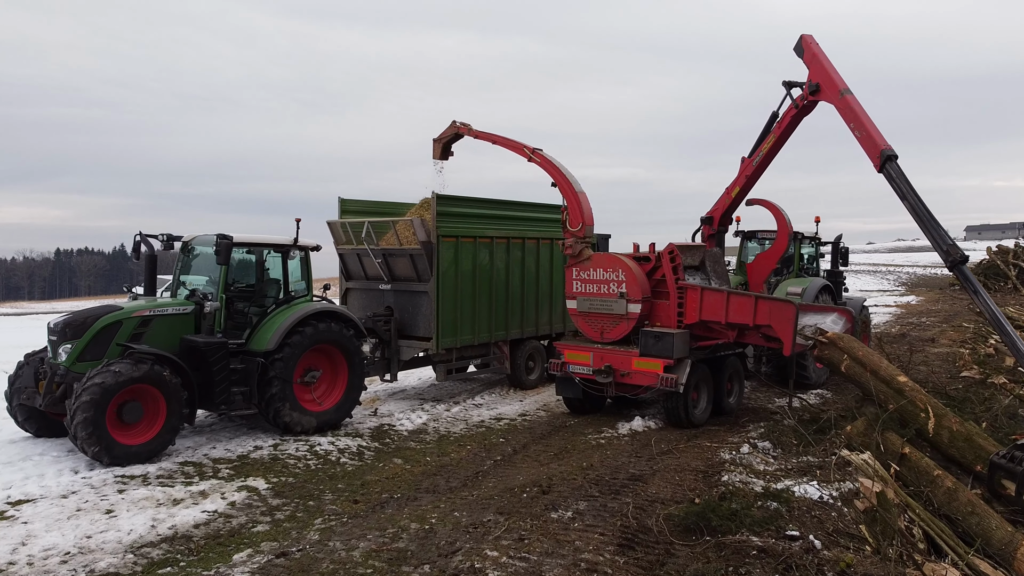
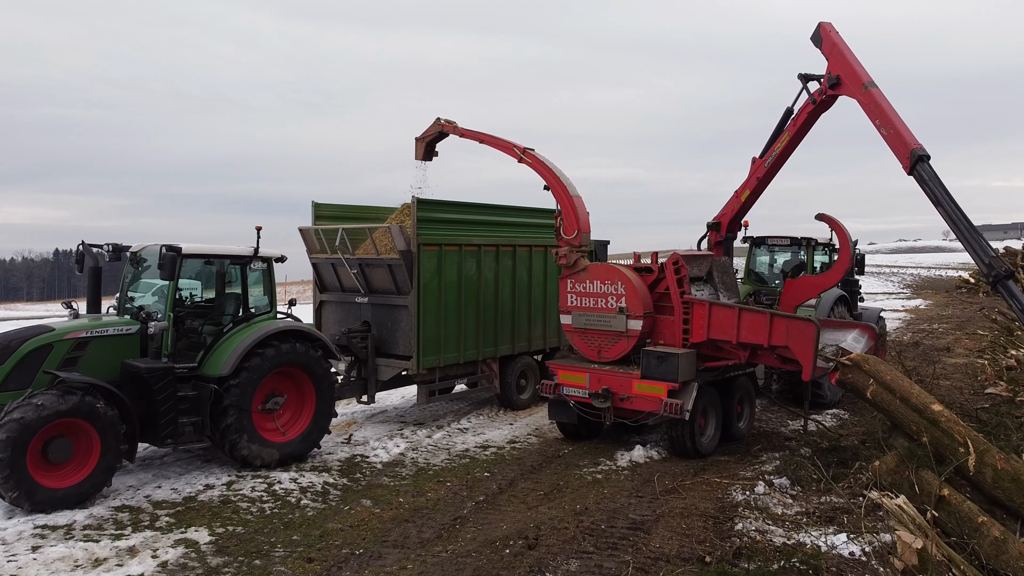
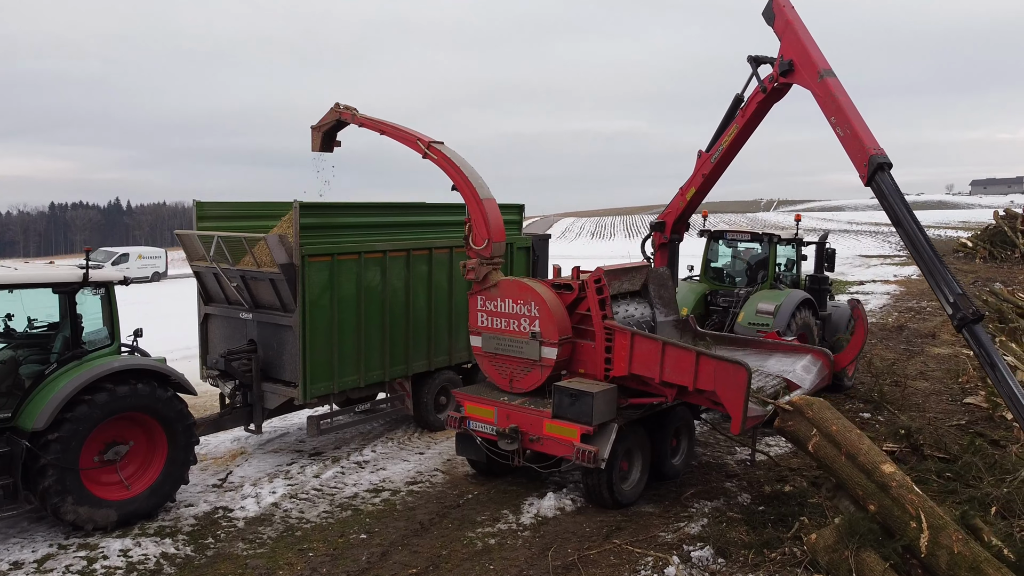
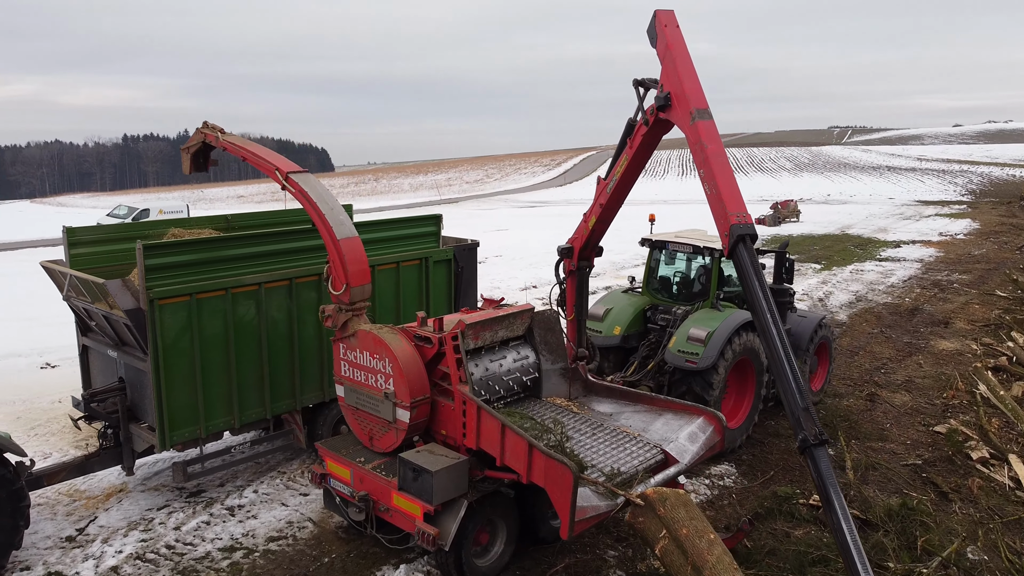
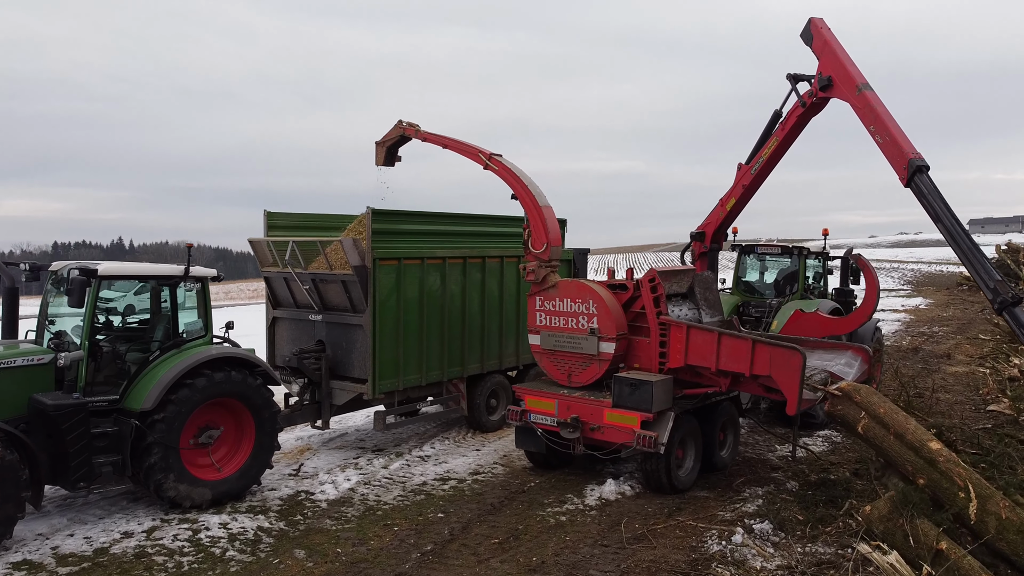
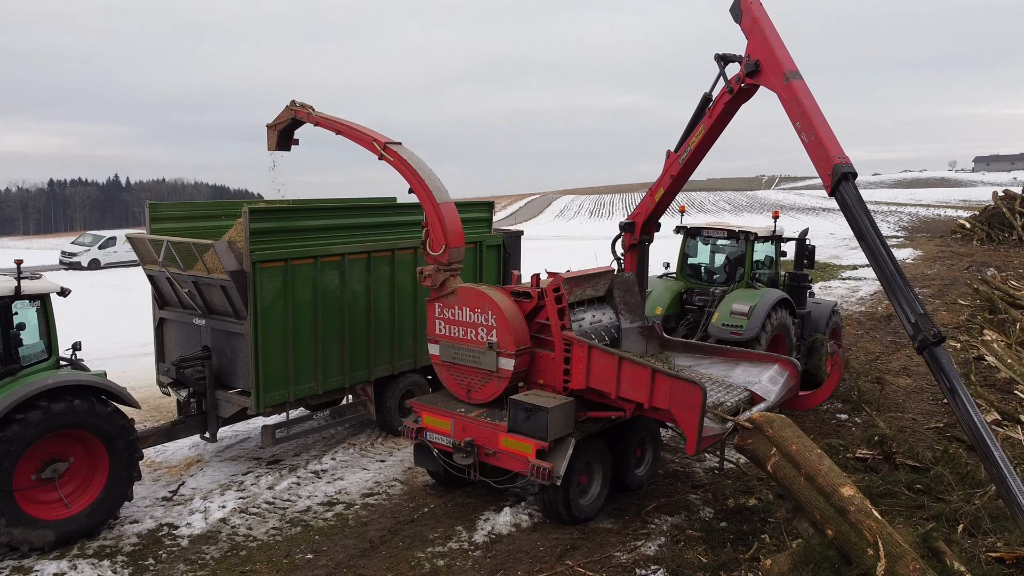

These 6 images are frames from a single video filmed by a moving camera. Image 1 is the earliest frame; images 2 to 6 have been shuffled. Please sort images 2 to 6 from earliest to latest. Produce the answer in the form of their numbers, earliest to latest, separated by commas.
2, 5, 3, 6, 4
